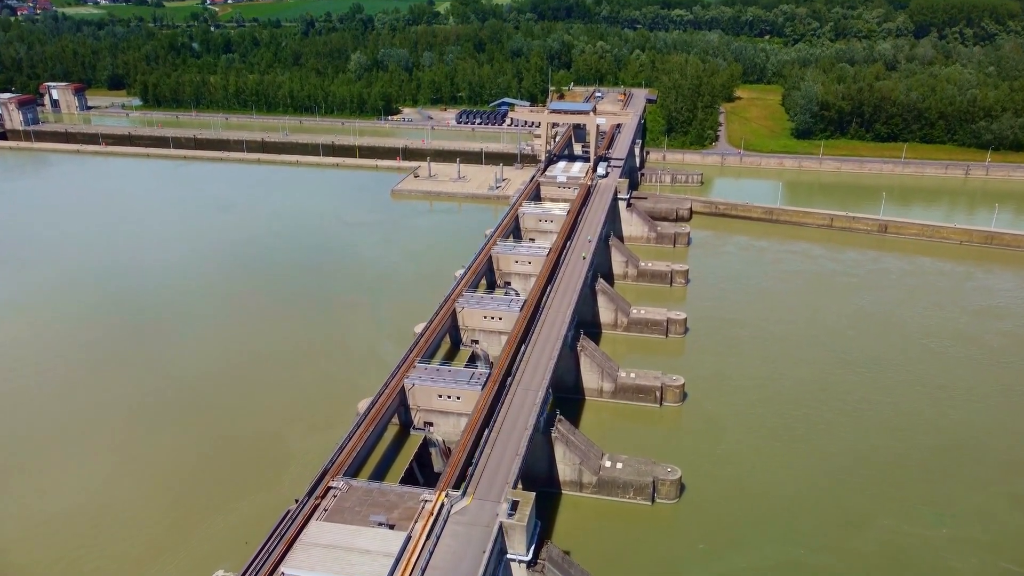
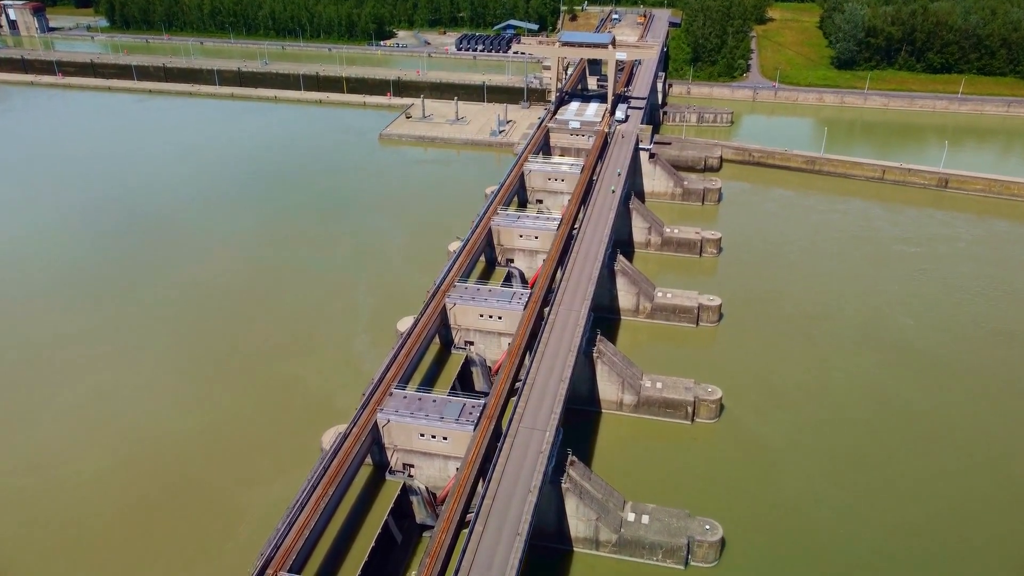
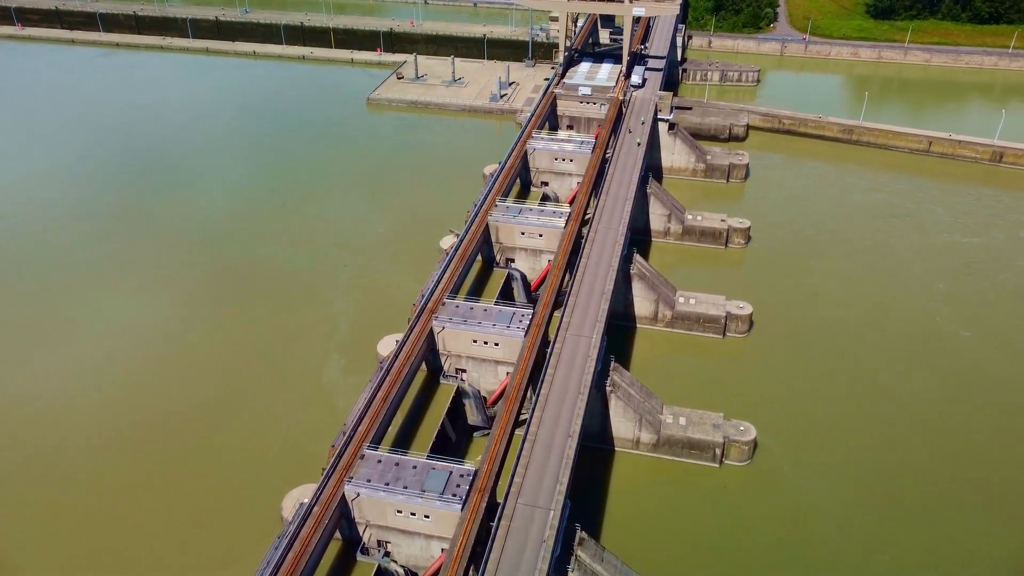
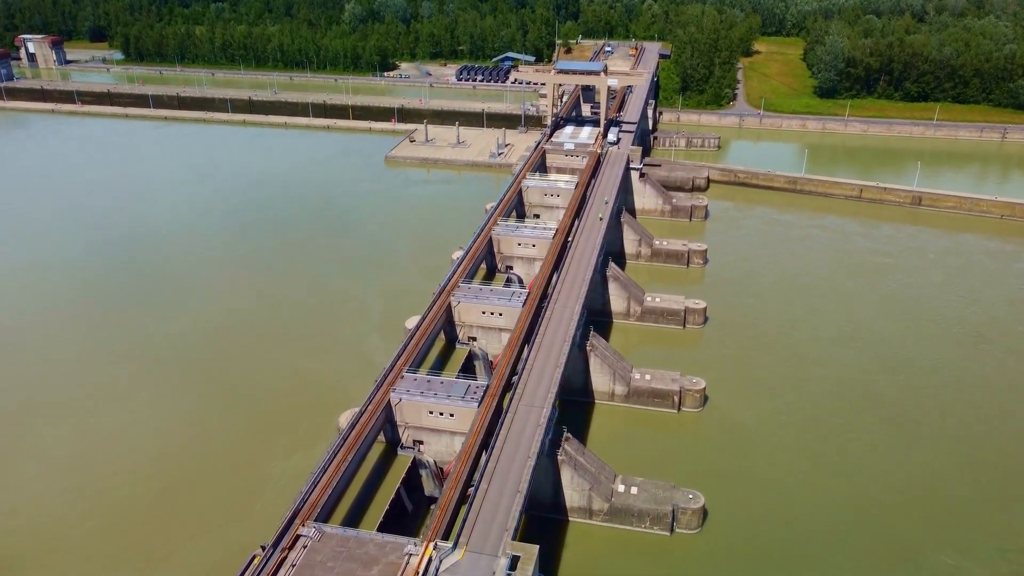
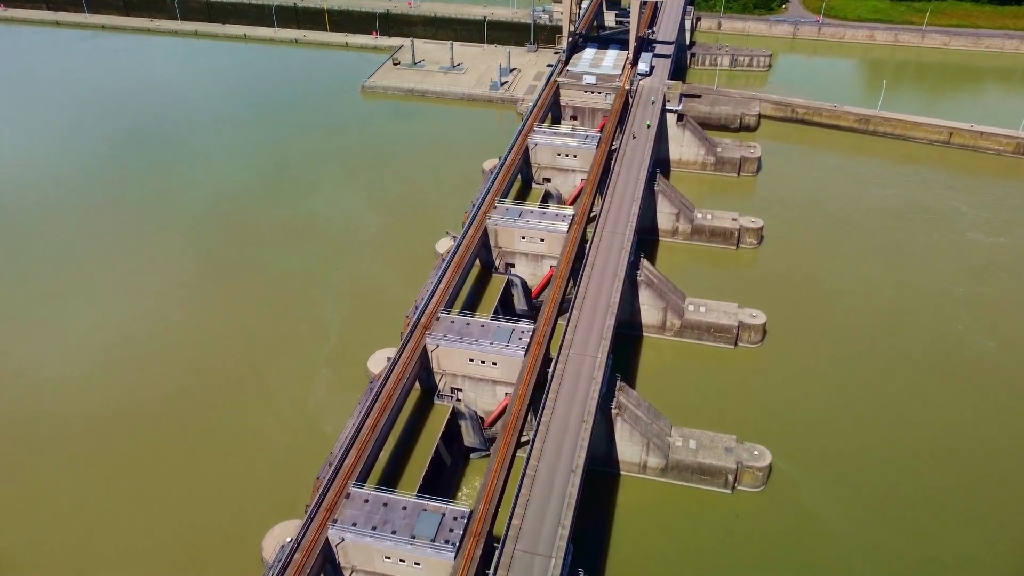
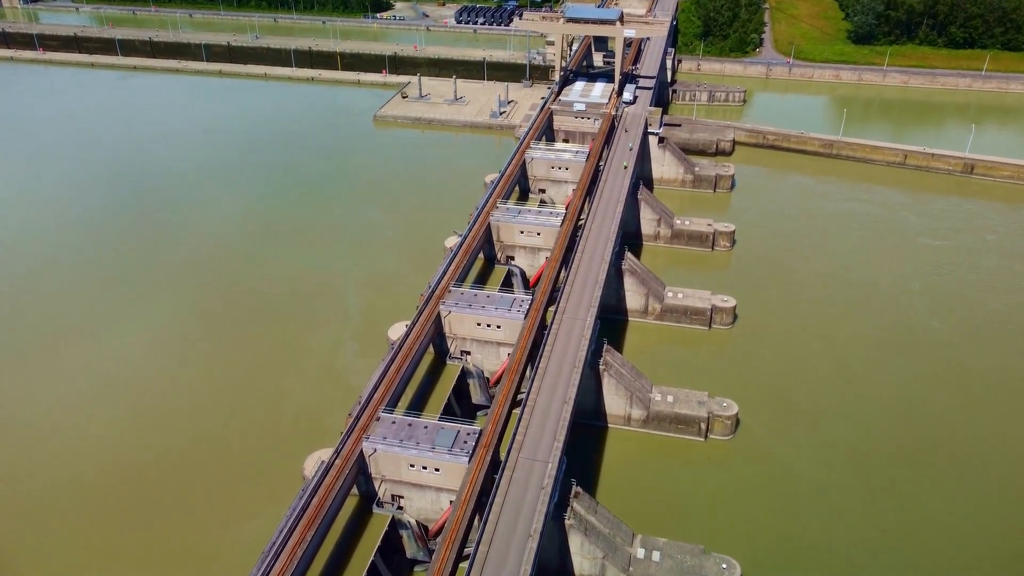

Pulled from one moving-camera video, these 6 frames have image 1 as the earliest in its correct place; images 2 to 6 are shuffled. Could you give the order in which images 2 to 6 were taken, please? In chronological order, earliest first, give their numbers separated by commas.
4, 2, 6, 3, 5
